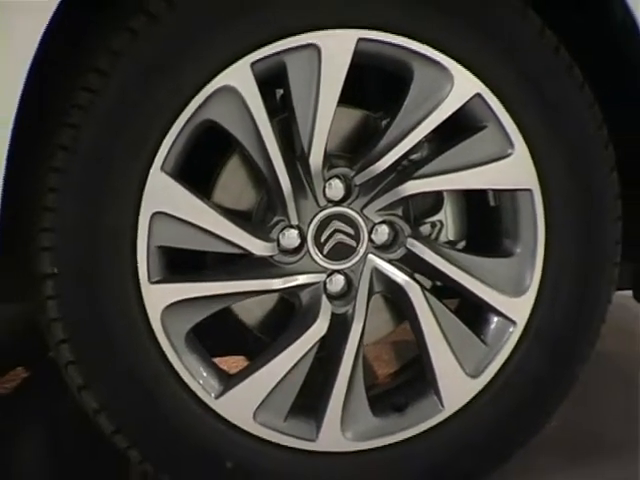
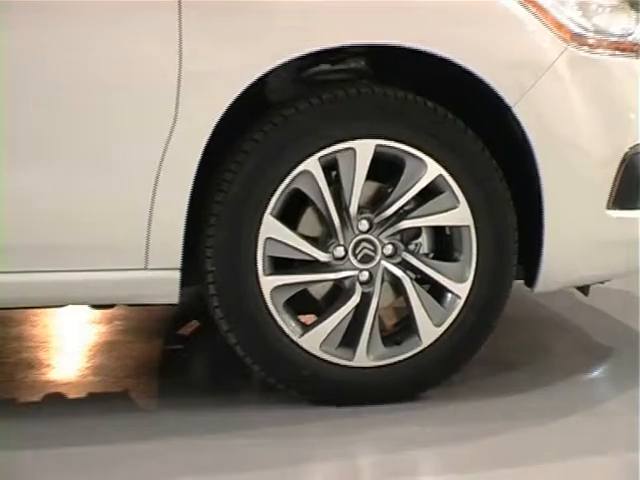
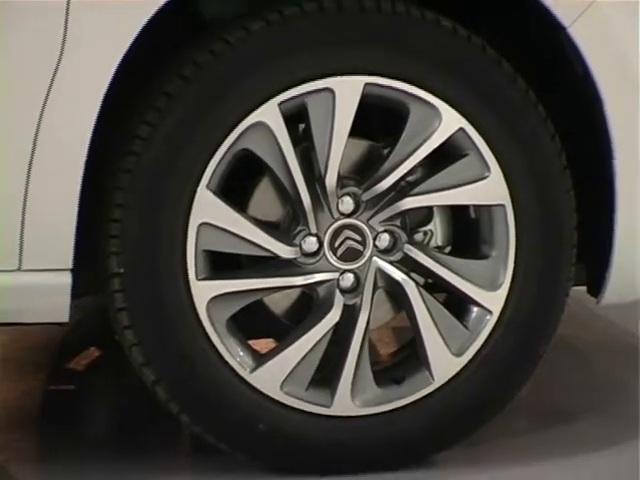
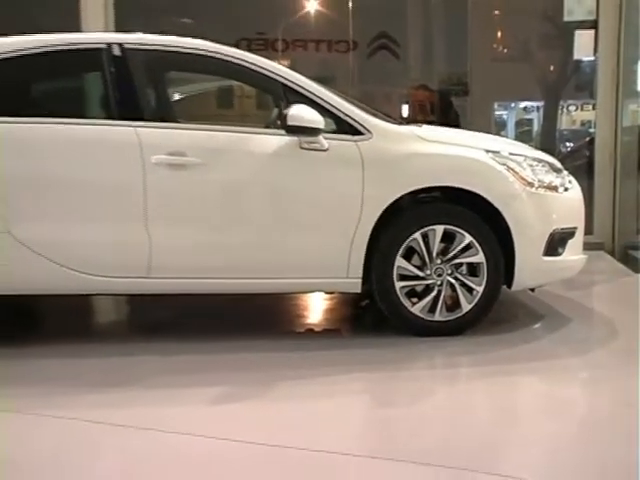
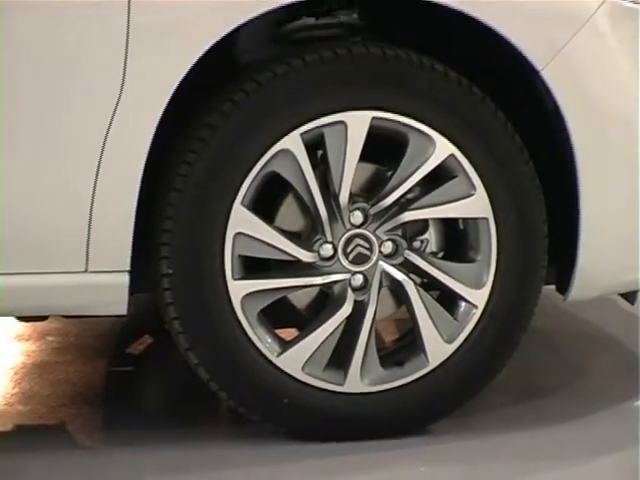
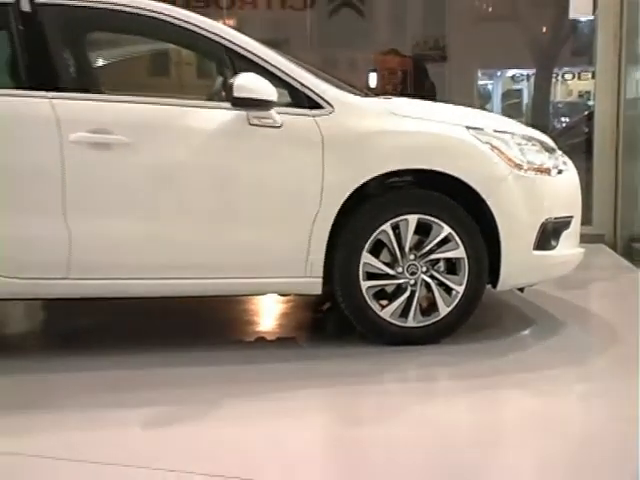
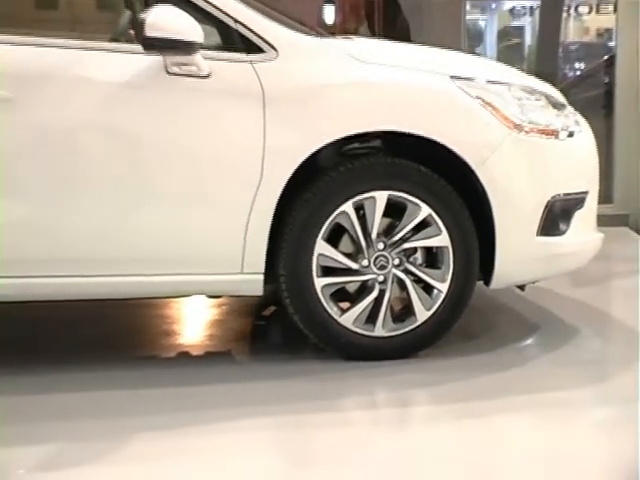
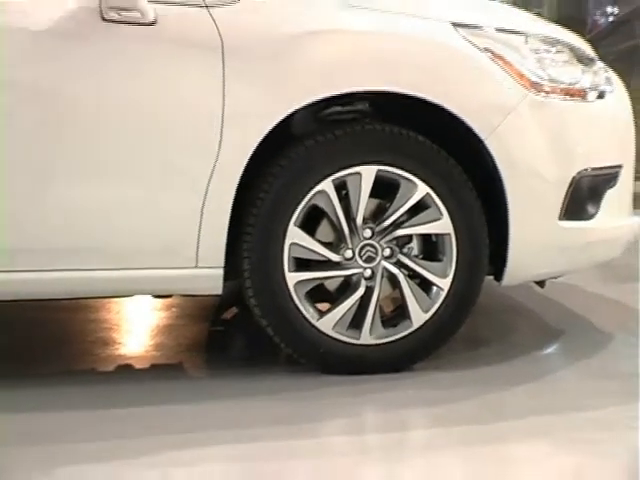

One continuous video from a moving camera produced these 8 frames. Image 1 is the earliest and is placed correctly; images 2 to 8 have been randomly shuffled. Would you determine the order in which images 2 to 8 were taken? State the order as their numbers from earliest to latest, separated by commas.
3, 5, 2, 8, 7, 6, 4
